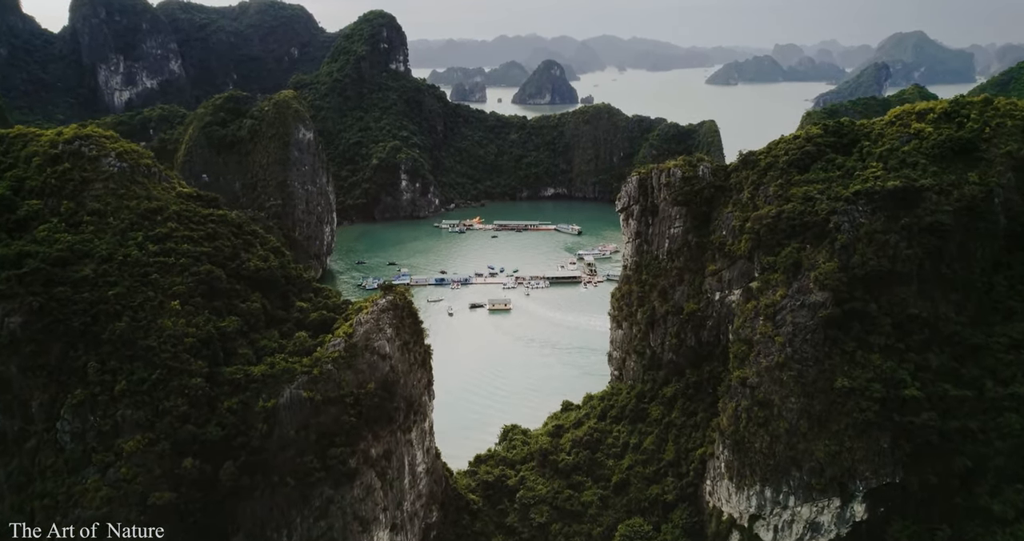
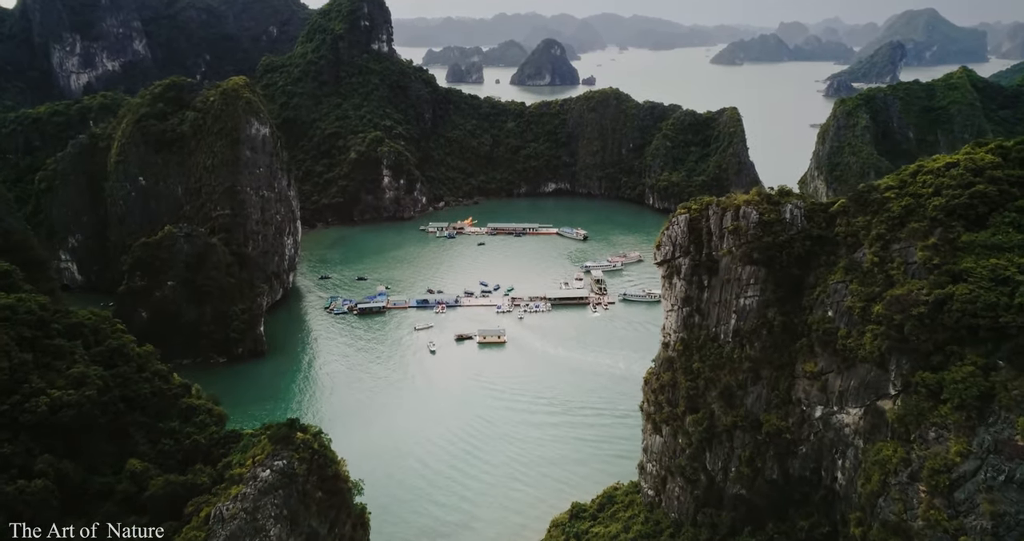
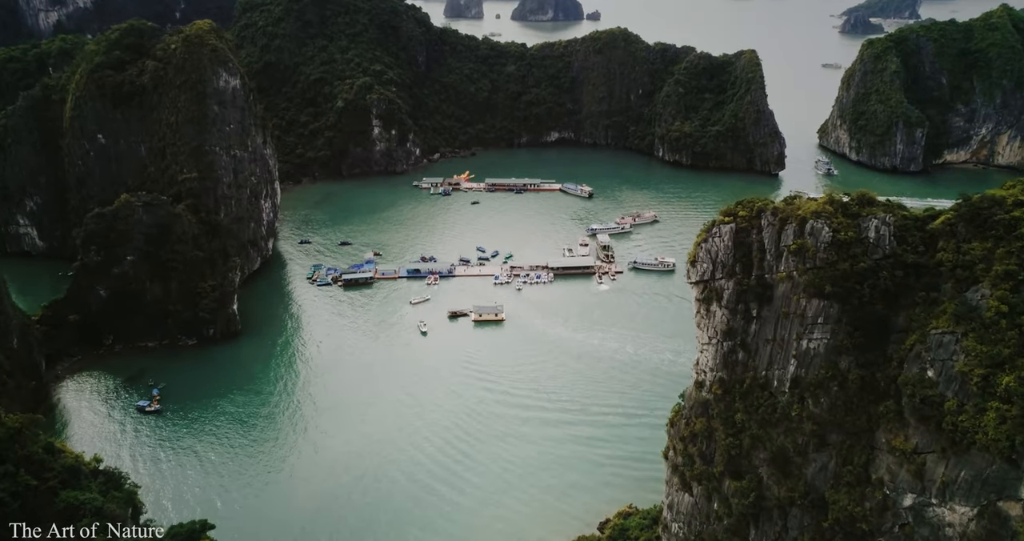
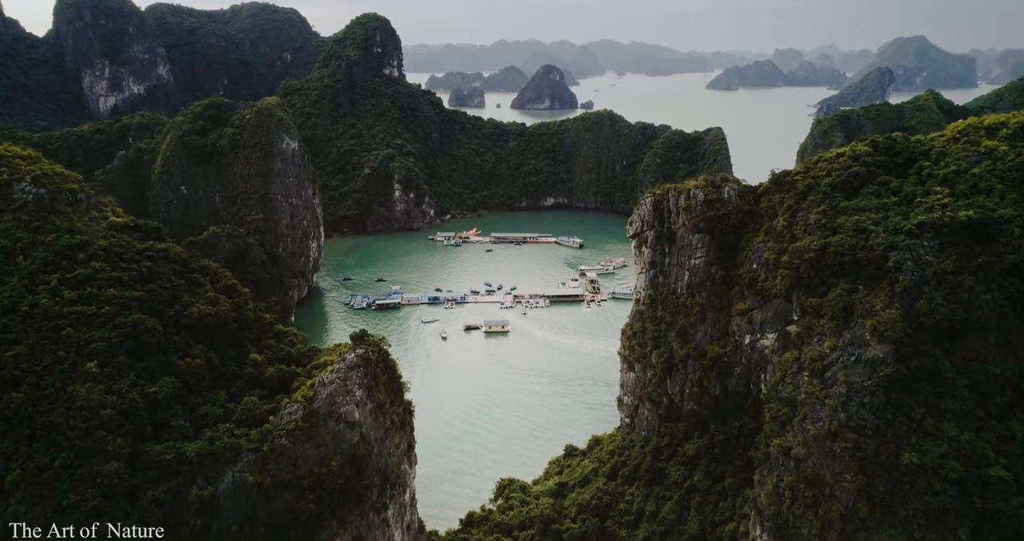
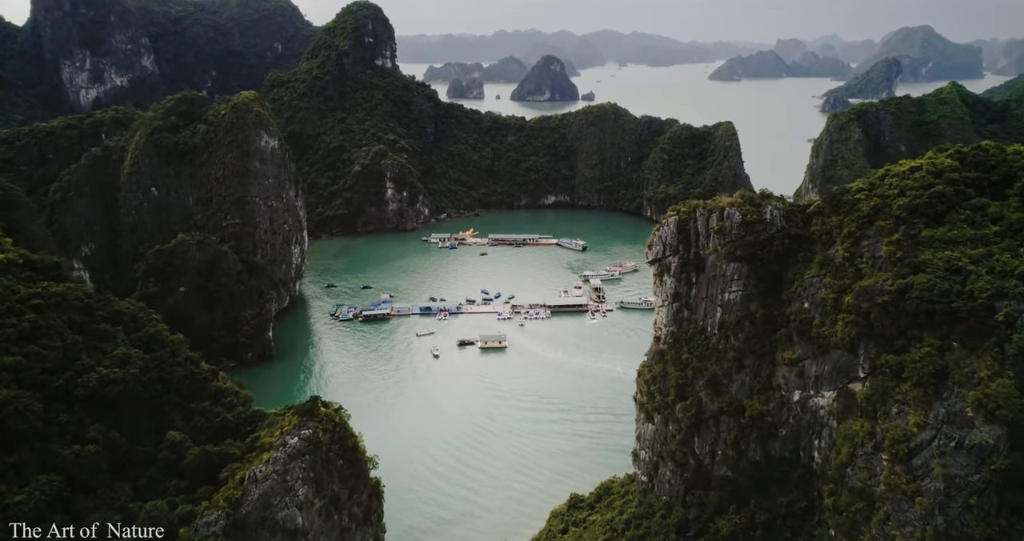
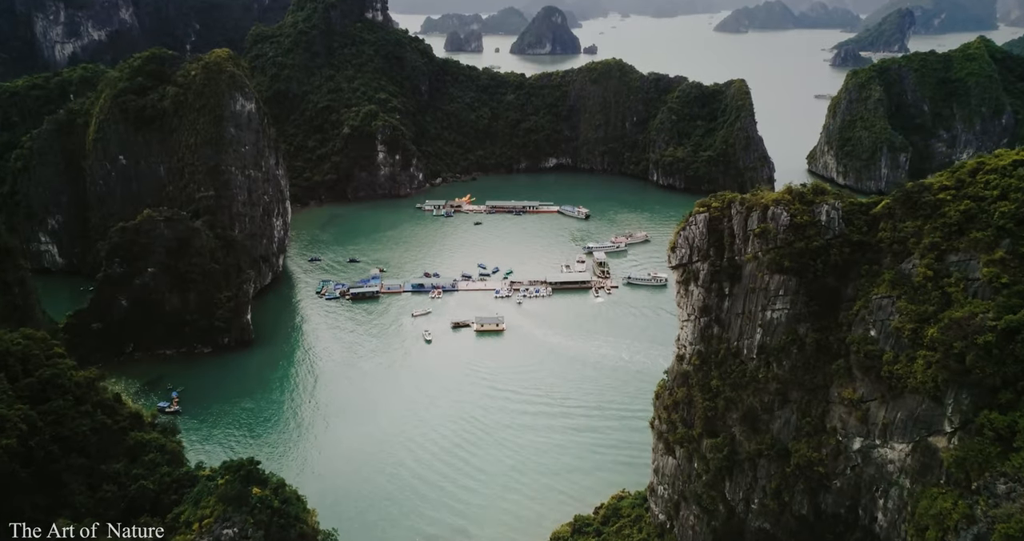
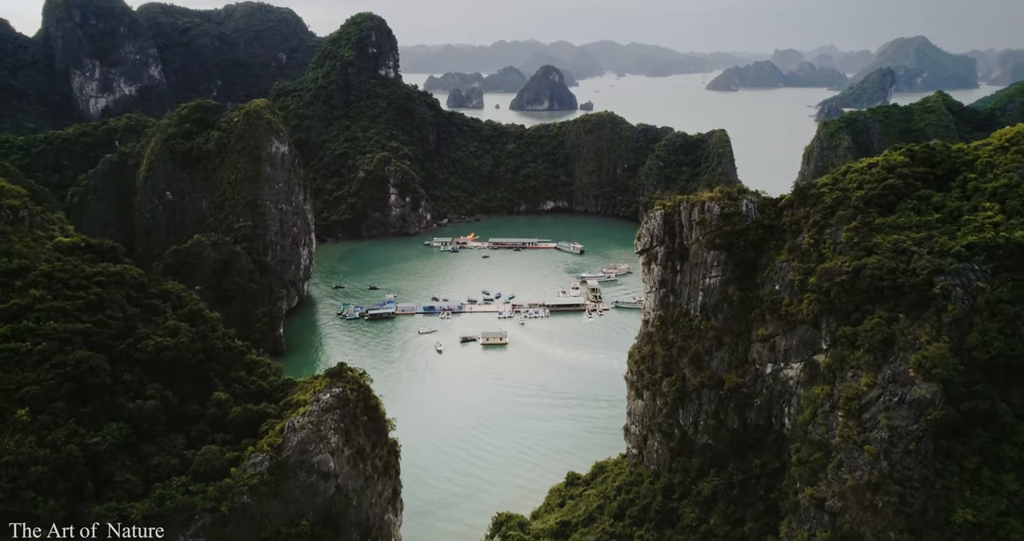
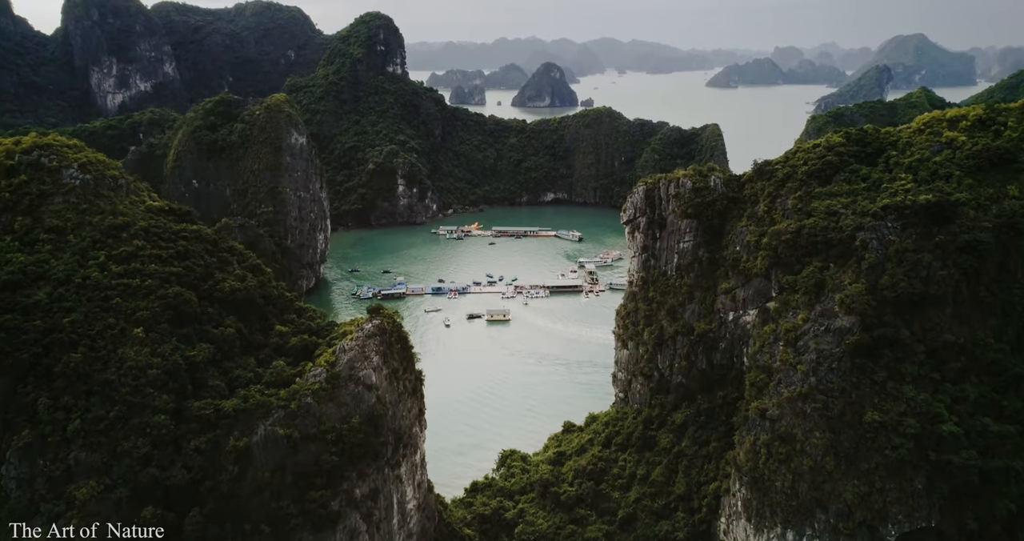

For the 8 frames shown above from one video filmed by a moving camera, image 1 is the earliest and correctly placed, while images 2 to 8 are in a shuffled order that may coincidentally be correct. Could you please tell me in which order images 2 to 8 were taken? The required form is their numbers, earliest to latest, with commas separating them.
8, 4, 7, 5, 2, 6, 3
